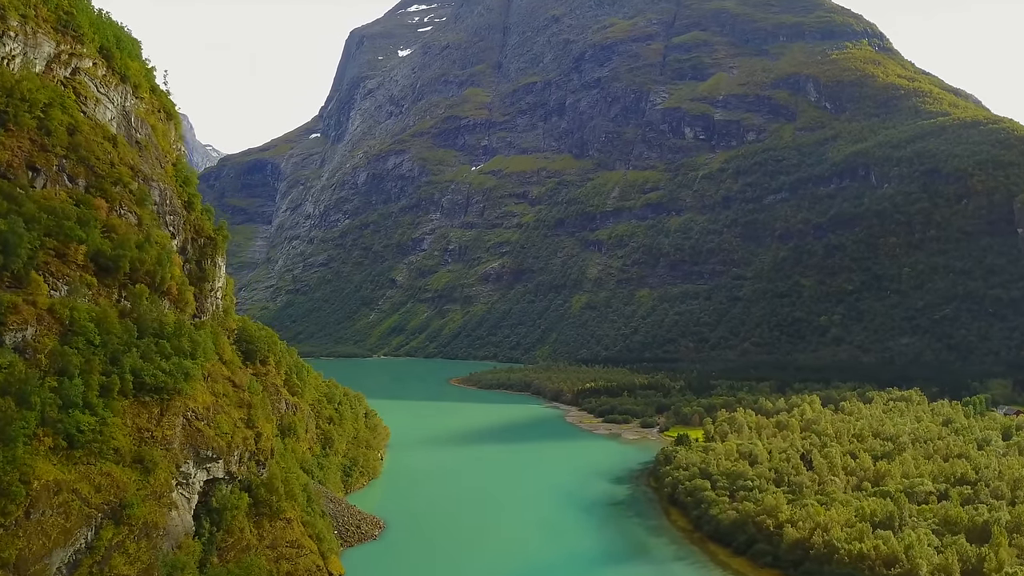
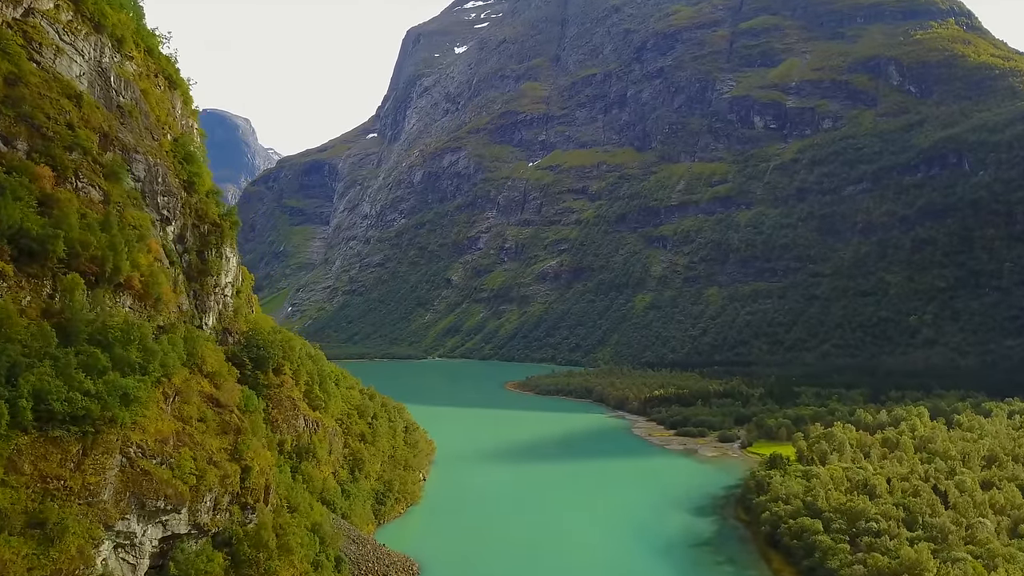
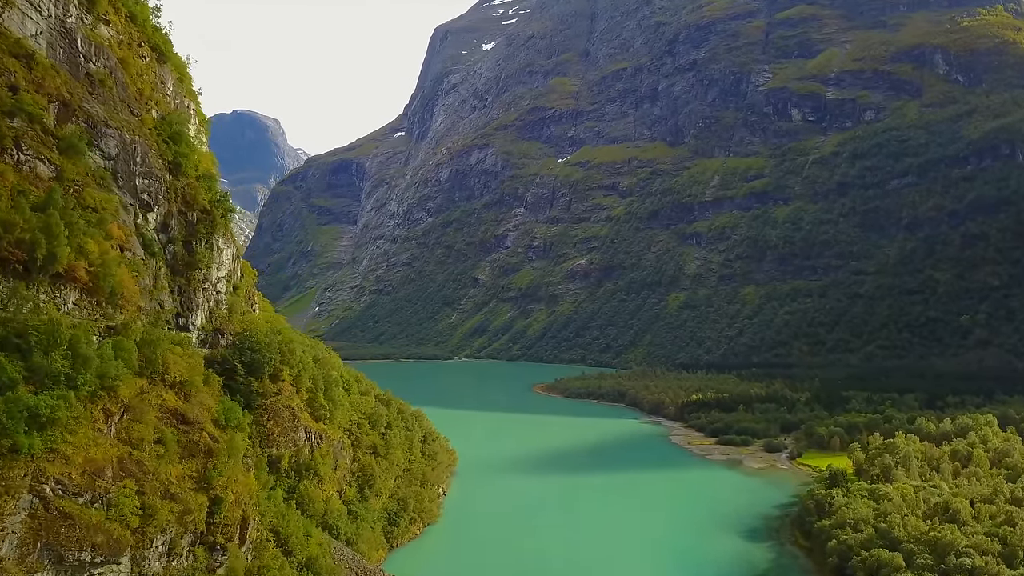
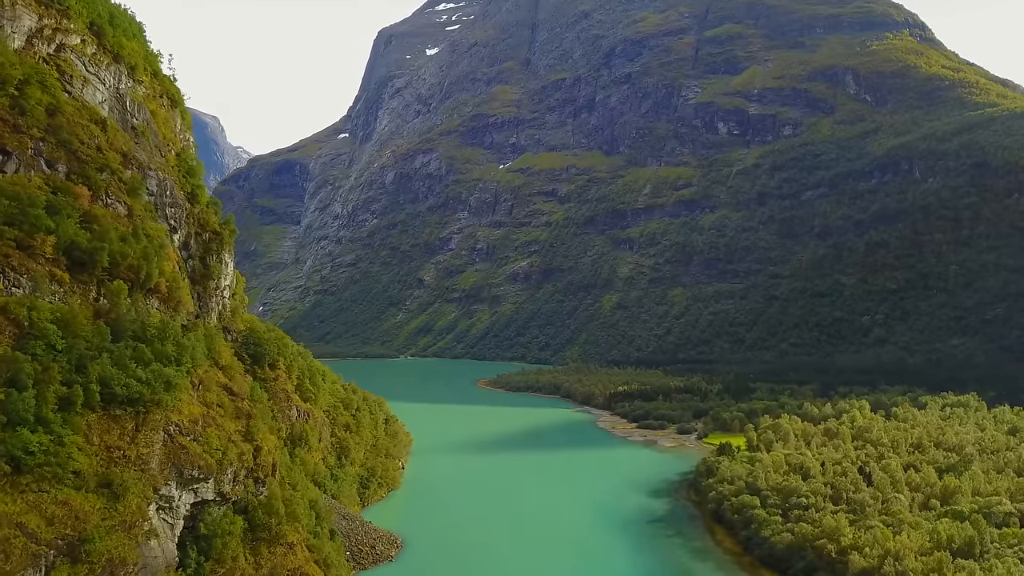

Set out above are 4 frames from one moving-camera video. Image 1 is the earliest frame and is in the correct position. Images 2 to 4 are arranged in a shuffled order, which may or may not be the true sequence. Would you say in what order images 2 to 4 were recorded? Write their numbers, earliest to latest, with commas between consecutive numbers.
4, 2, 3
